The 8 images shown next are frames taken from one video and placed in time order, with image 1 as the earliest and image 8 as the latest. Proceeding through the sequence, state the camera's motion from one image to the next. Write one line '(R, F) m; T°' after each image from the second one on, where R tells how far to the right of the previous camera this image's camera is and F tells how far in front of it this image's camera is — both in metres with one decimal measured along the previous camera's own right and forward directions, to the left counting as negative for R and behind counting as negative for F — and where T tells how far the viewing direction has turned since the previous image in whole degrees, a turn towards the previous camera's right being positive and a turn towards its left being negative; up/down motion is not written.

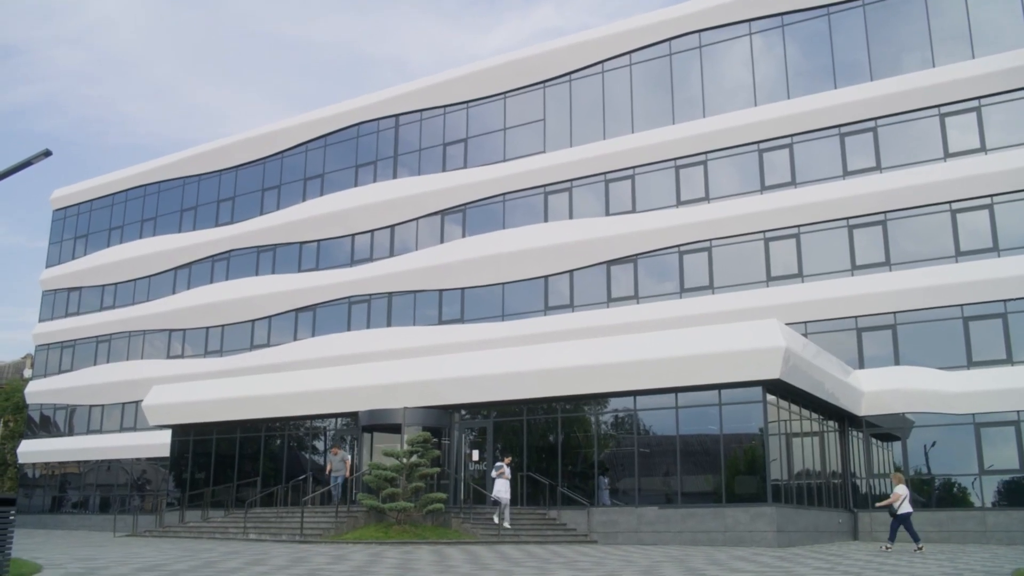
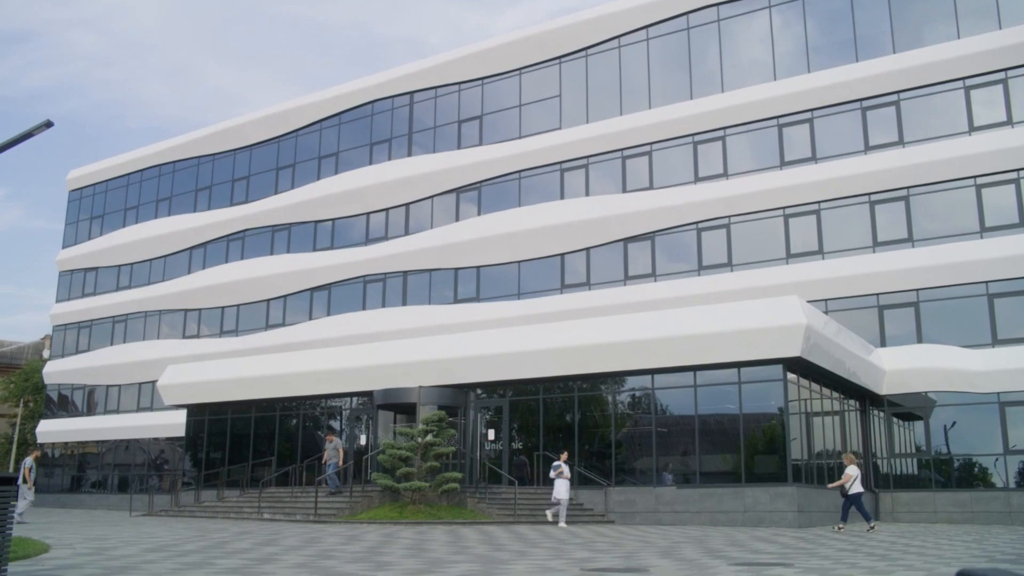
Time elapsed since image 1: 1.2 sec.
(0.0, +0.3) m; -1°
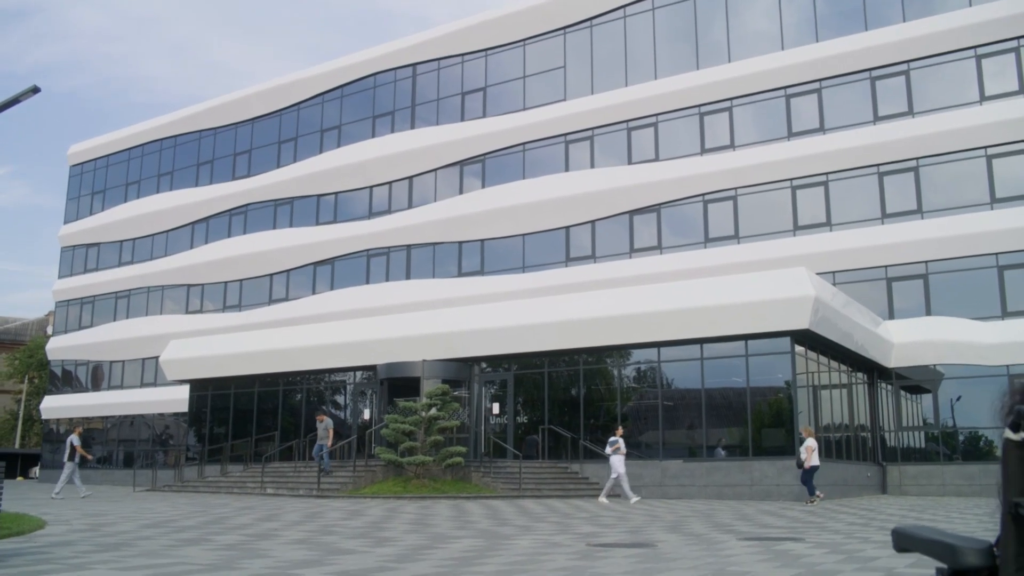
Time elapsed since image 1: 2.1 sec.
(0.0, +0.3) m; 0°
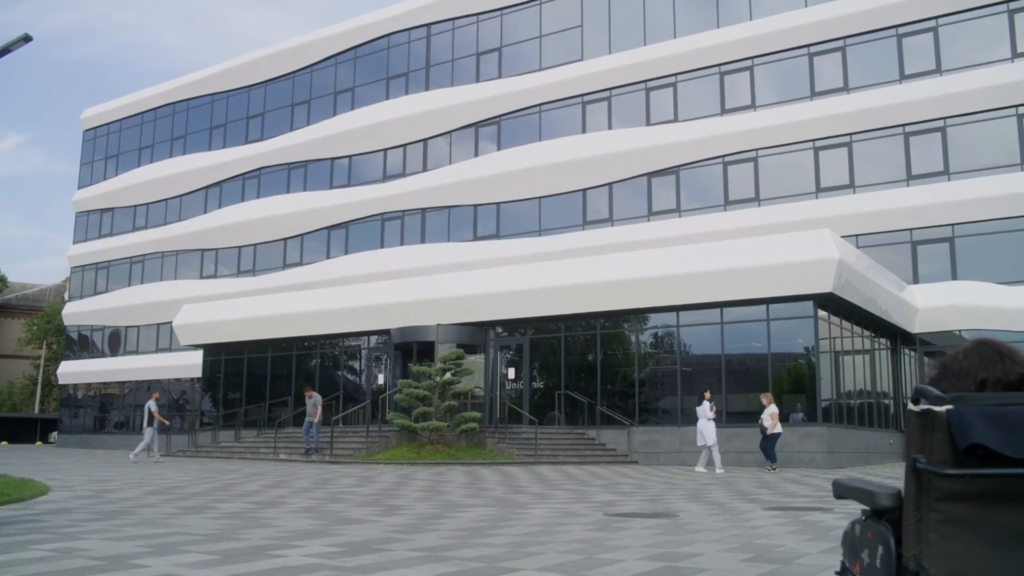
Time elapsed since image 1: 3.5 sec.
(0.0, +0.5) m; -1°
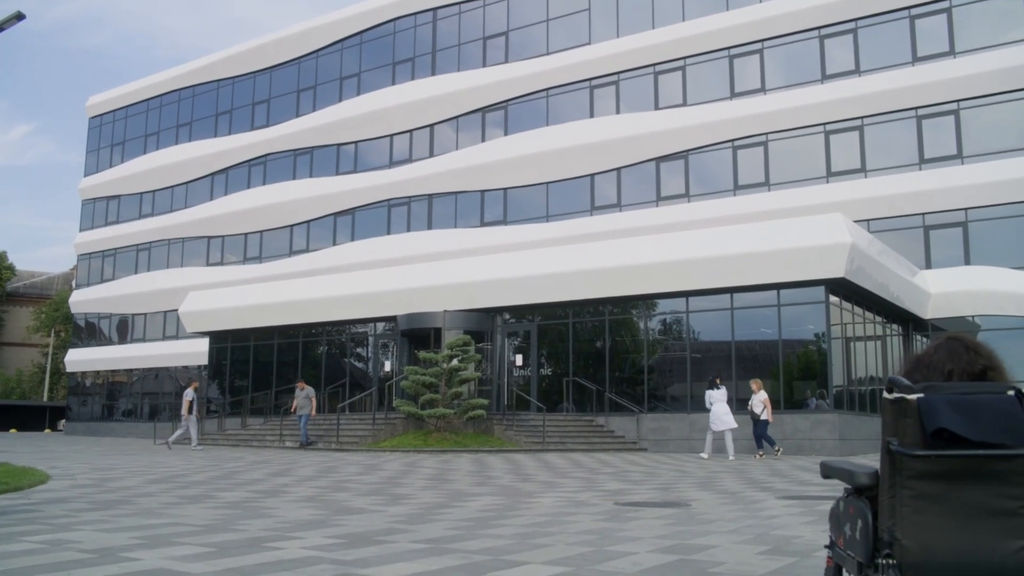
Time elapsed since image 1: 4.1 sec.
(0.0, +0.2) m; 0°
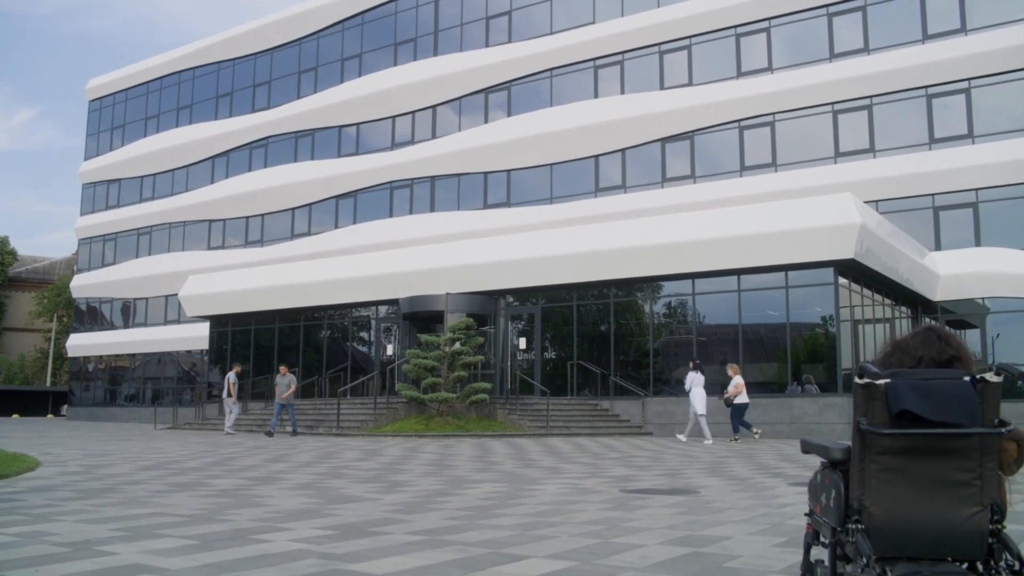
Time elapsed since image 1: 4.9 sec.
(0.0, +0.3) m; 0°
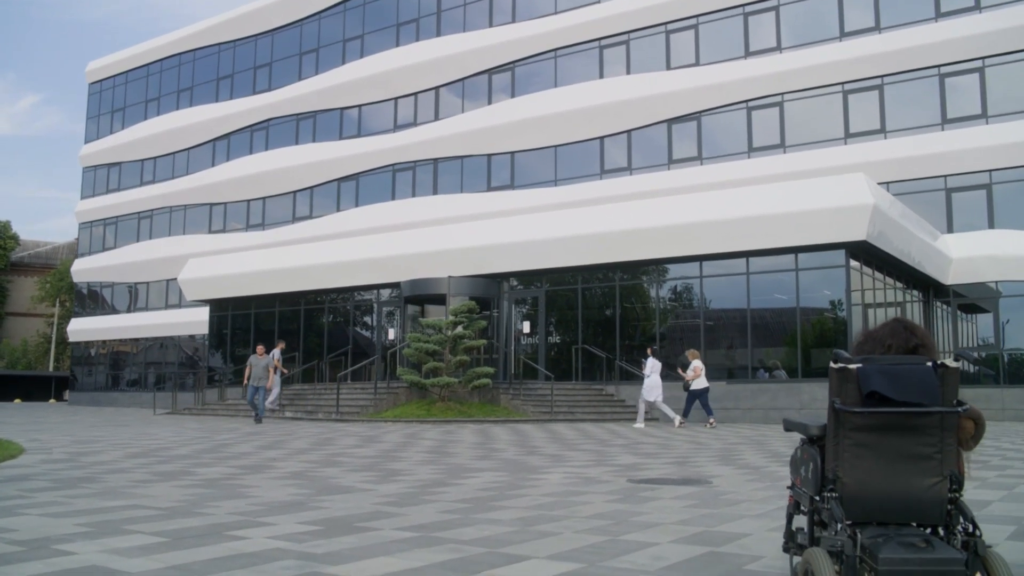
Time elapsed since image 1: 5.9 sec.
(0.0, +0.5) m; 0°
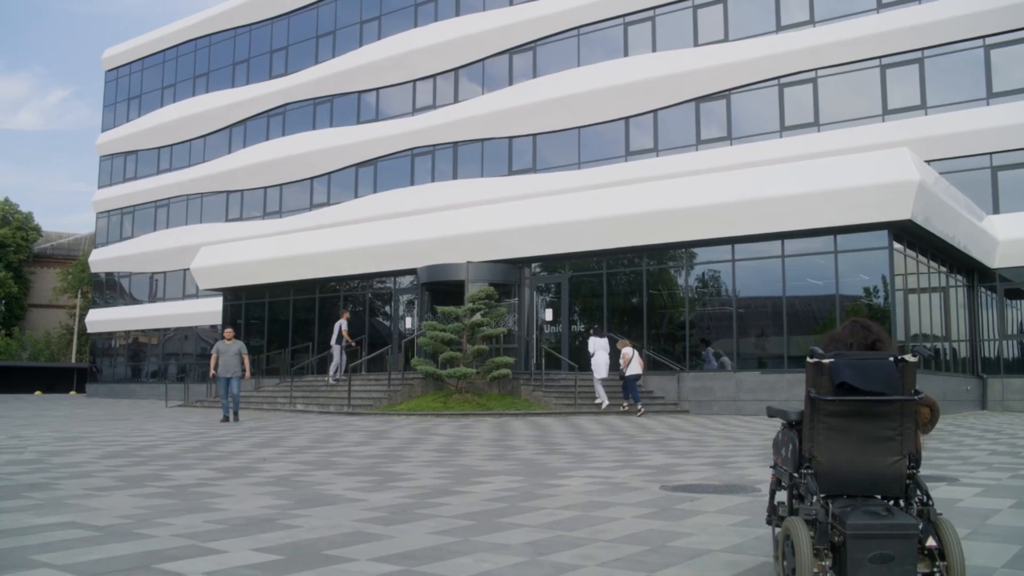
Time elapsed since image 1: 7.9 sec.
(+0.1, +1.1) m; -2°
